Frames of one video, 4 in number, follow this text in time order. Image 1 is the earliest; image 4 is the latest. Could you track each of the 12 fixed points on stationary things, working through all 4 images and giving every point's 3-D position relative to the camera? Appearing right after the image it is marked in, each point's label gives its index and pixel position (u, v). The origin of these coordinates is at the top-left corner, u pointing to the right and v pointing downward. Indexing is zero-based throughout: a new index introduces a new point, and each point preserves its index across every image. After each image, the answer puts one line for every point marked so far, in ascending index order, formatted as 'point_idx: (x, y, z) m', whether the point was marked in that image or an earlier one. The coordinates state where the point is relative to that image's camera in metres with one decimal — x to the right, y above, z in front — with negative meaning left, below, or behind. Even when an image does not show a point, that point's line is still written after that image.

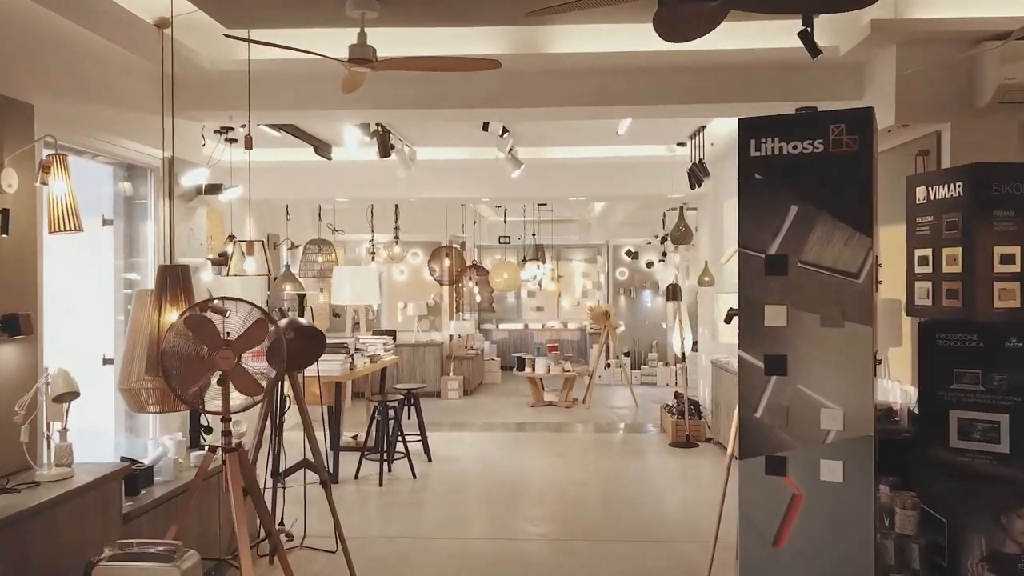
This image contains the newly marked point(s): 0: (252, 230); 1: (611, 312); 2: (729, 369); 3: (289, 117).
0: (-2.6, +0.6, +8.8) m
1: (+1.3, -0.3, +11.4) m
2: (+1.8, -0.7, +7.1) m
3: (-1.2, +1.0, +4.9) m
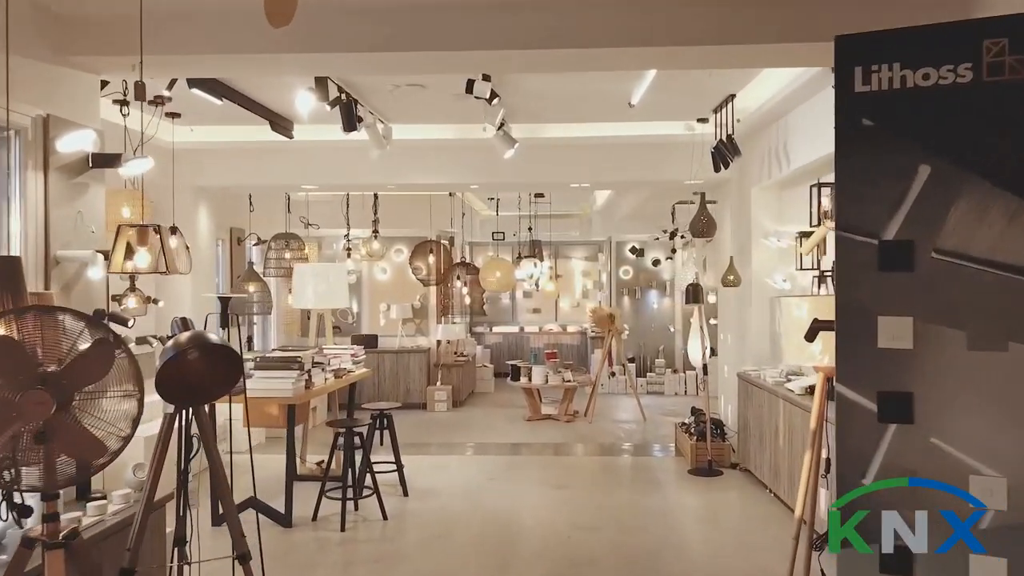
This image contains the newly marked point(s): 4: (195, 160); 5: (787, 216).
0: (-2.7, +0.6, +7.7) m
1: (+1.2, -0.3, +10.3) m
2: (+1.7, -0.7, +6.0) m
3: (-1.3, +1.0, +3.7) m
4: (-2.6, +1.1, +7.2) m
5: (+2.1, +0.5, +6.6) m
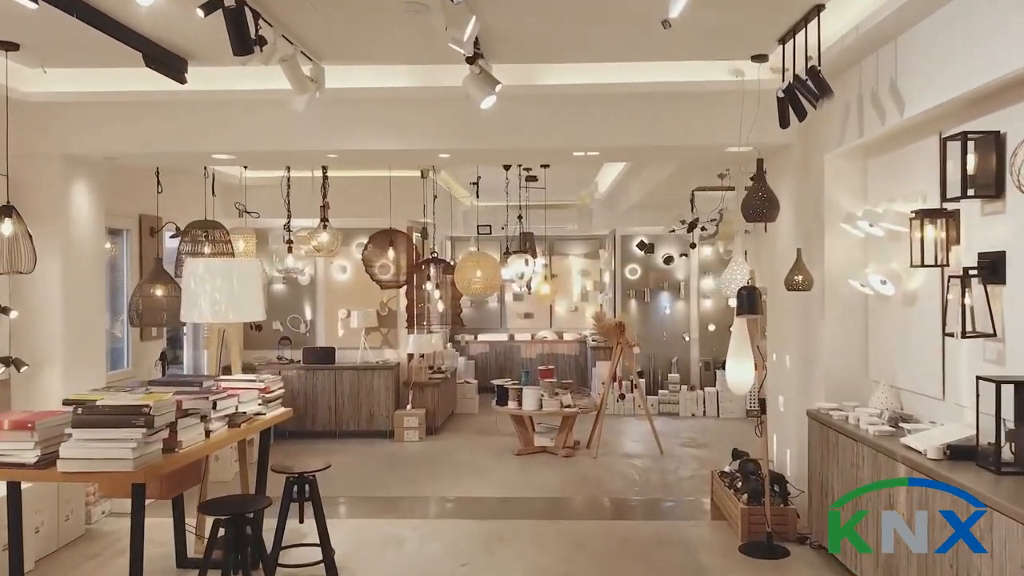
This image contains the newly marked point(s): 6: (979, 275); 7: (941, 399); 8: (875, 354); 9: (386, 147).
0: (-2.8, +0.6, +5.8) m
1: (+1.1, -0.3, +8.4) m
2: (+1.6, -0.7, +4.1) m
3: (-1.4, +0.9, +1.8) m
4: (-2.7, +1.0, +5.3) m
5: (+2.0, +0.5, +4.7) m
6: (+1.9, +0.1, +3.5) m
7: (+2.0, -0.5, +4.0) m
8: (+2.0, -0.4, +4.8) m
9: (-0.8, +0.9, +5.2) m
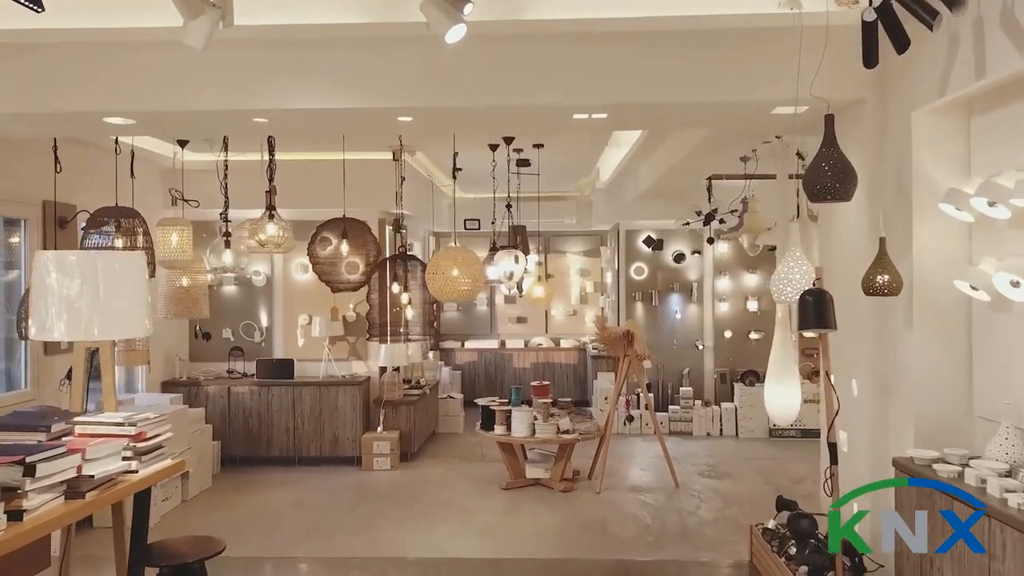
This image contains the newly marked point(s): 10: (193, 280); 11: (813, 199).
0: (-2.9, +0.5, +4.5) m
1: (+1.0, -0.4, +7.1) m
2: (+1.6, -0.7, +2.8) m
3: (-1.4, +0.9, +0.6) m
4: (-2.8, +1.0, +4.0) m
5: (+1.9, +0.5, +3.4) m
6: (+1.8, 0.0, +2.3) m
7: (+1.9, -0.5, +2.7) m
8: (+1.9, -0.4, +3.5) m
9: (-0.8, +0.8, +4.0) m
10: (-2.5, +0.1, +6.9) m
11: (+1.2, +0.4, +3.5) m
